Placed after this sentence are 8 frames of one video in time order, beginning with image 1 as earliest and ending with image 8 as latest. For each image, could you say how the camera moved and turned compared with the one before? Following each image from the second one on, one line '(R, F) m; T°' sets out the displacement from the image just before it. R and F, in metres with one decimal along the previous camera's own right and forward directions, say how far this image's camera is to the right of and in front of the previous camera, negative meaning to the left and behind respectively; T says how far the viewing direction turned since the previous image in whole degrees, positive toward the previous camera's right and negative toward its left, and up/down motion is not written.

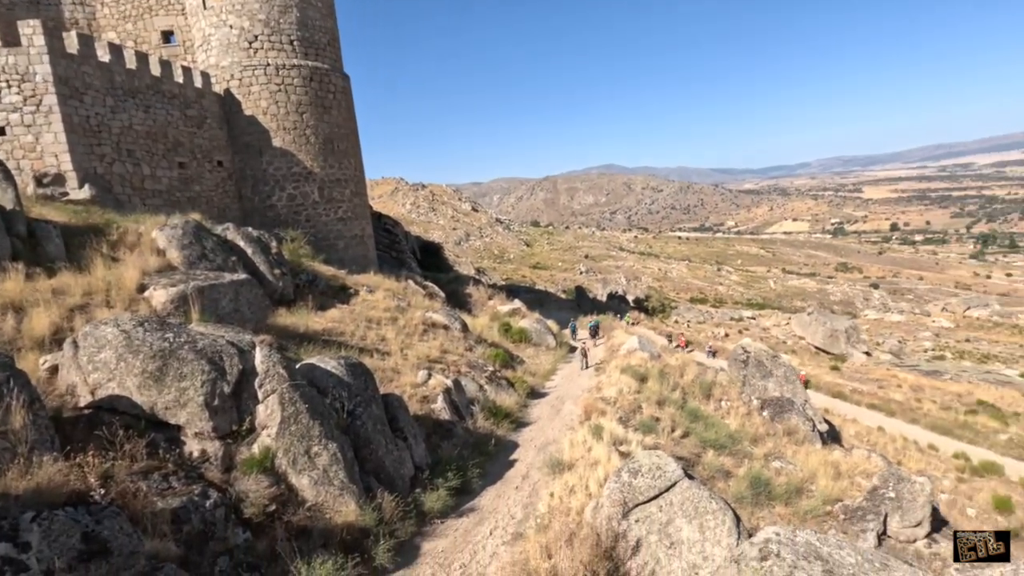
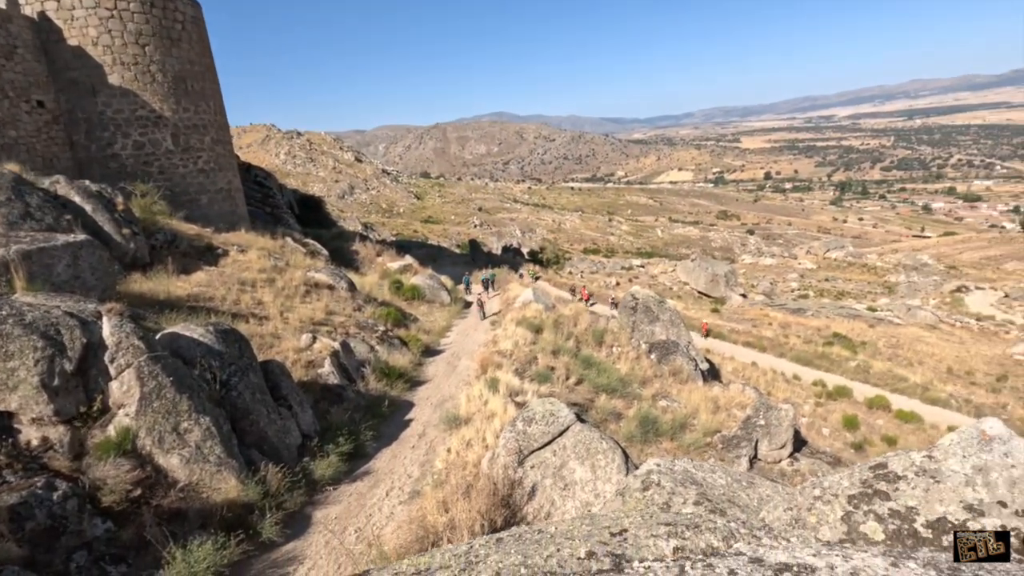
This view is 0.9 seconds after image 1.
(+0.4, +0.4) m; +10°
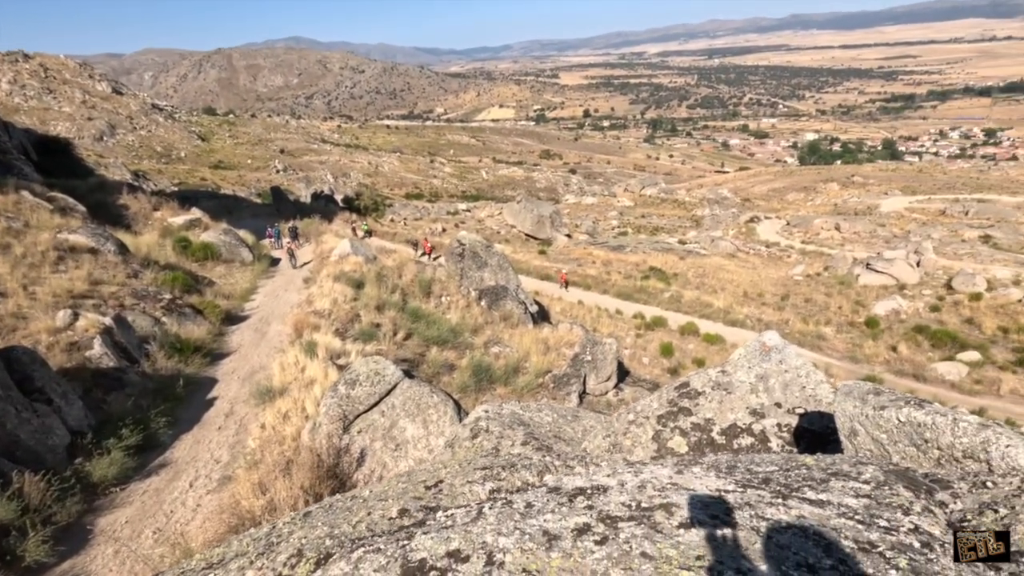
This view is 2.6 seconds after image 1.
(+0.8, +0.8) m; +15°
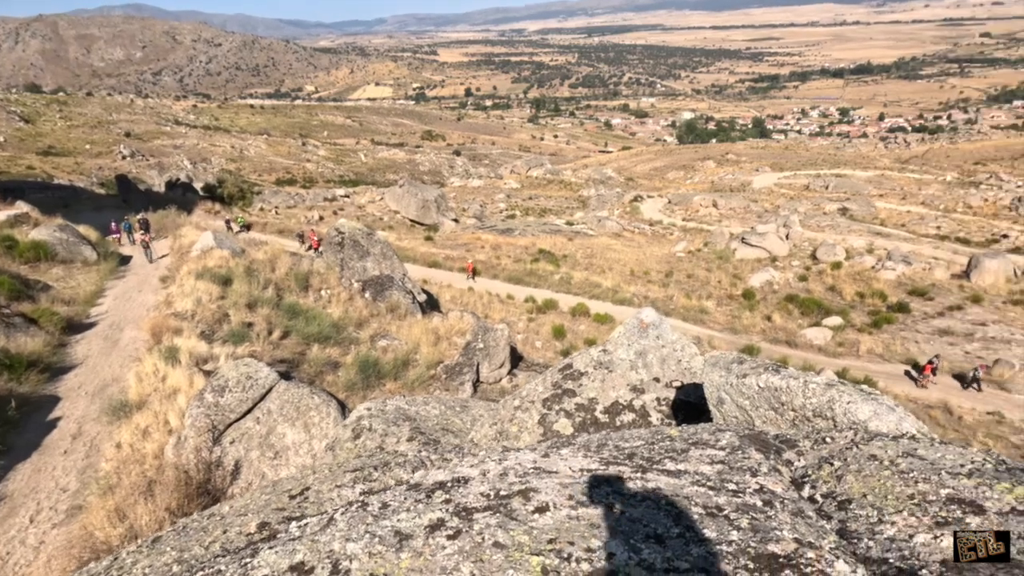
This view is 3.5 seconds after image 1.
(+0.7, +0.4) m; +9°
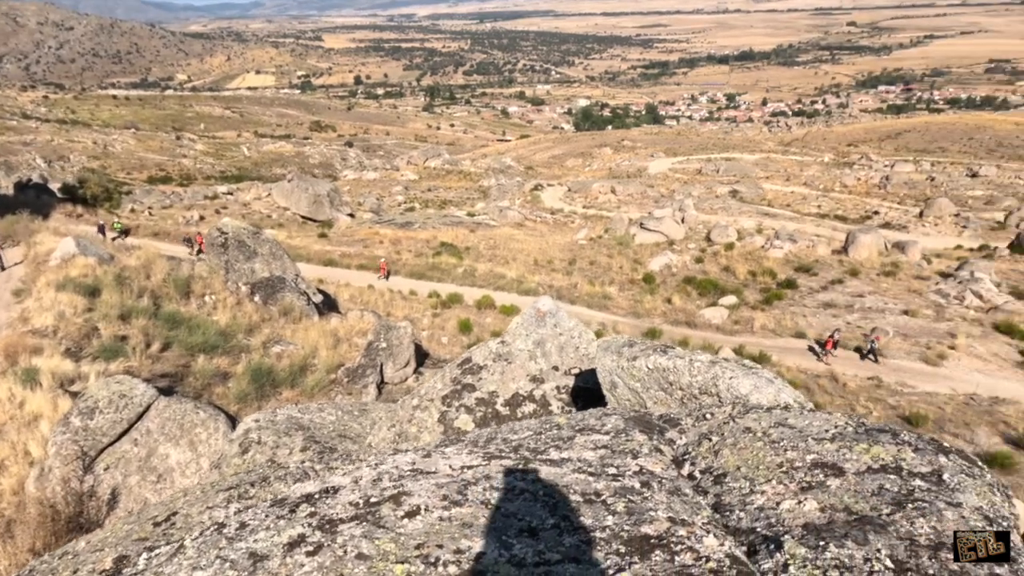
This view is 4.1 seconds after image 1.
(+0.7, +0.3) m; +7°
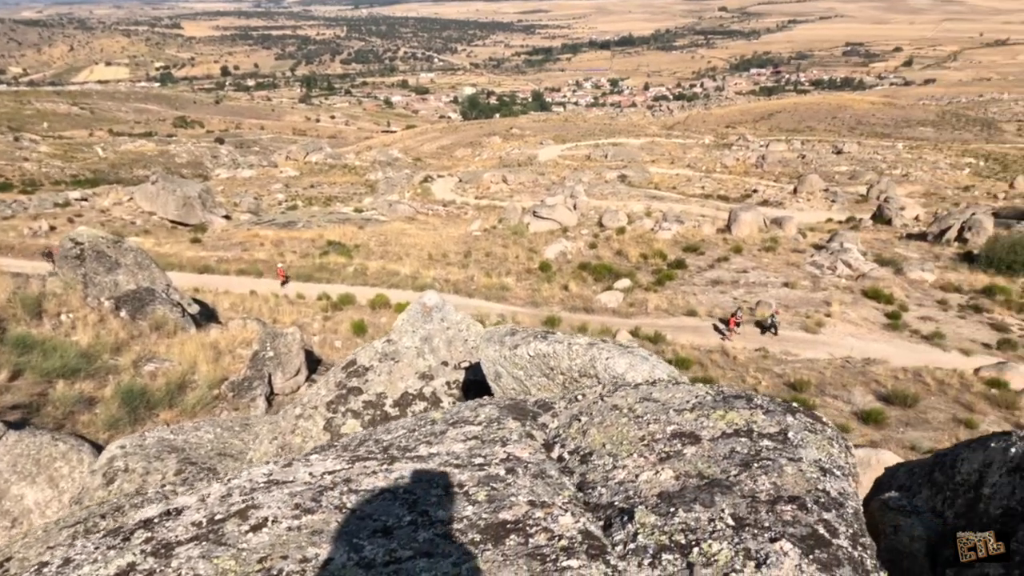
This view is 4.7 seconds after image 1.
(+0.8, +0.2) m; +7°
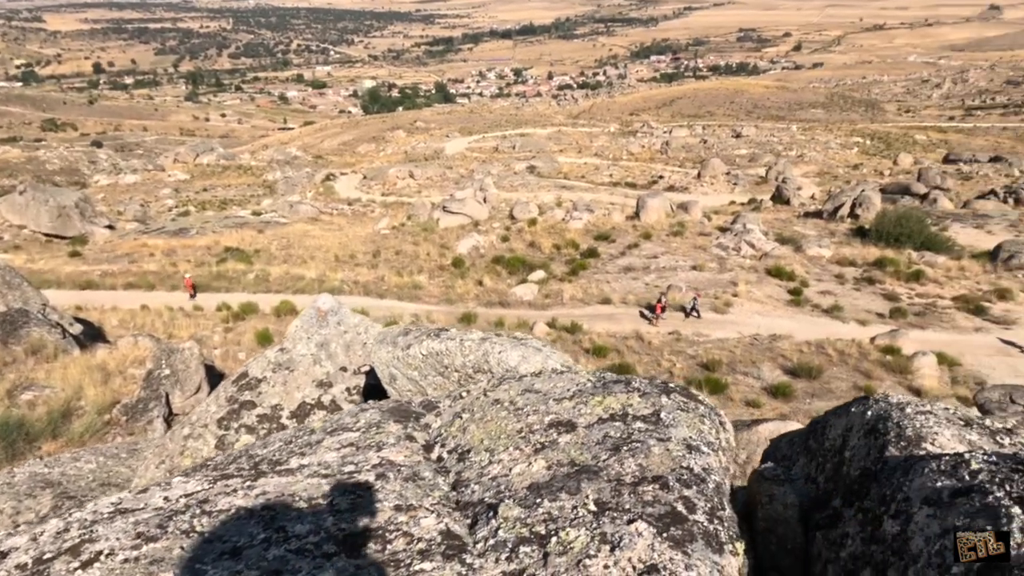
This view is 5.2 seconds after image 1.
(+0.8, +0.1) m; +5°
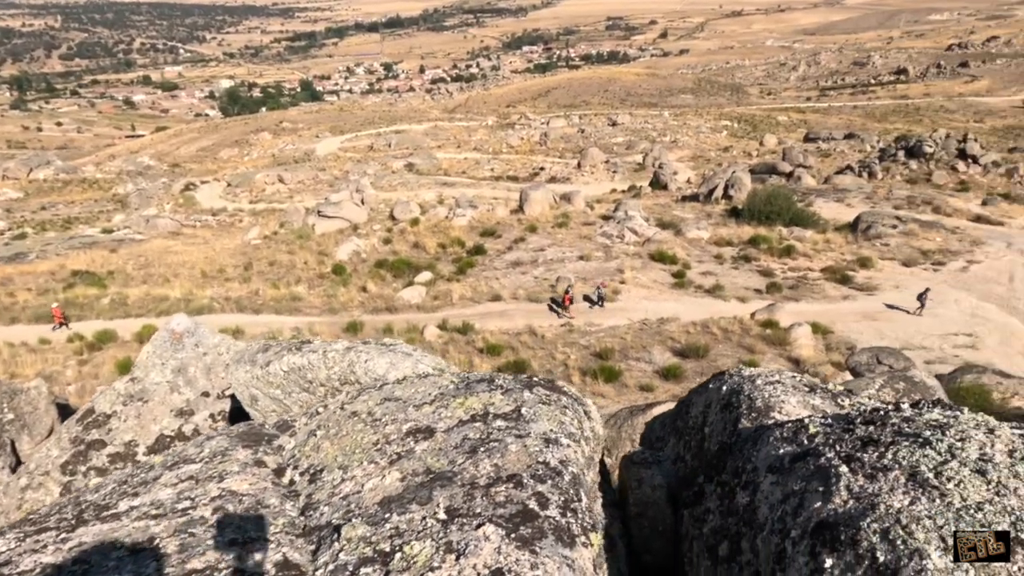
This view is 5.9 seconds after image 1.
(+0.9, +0.2) m; +7°
